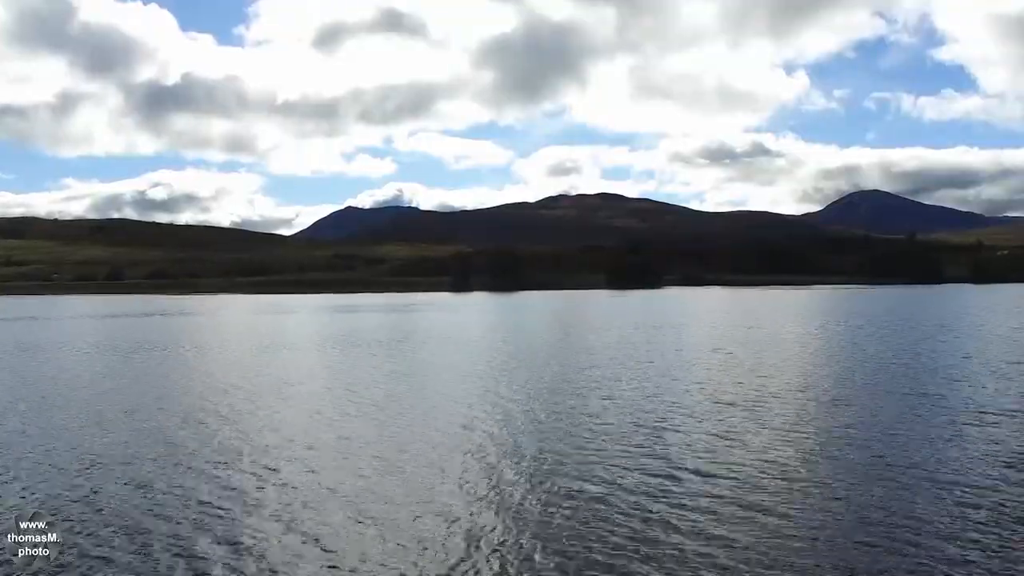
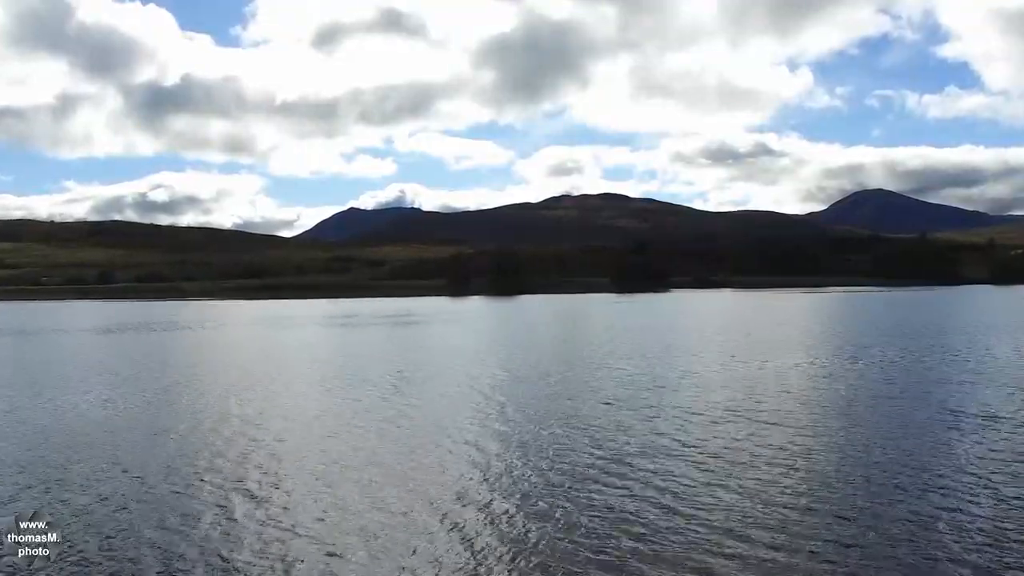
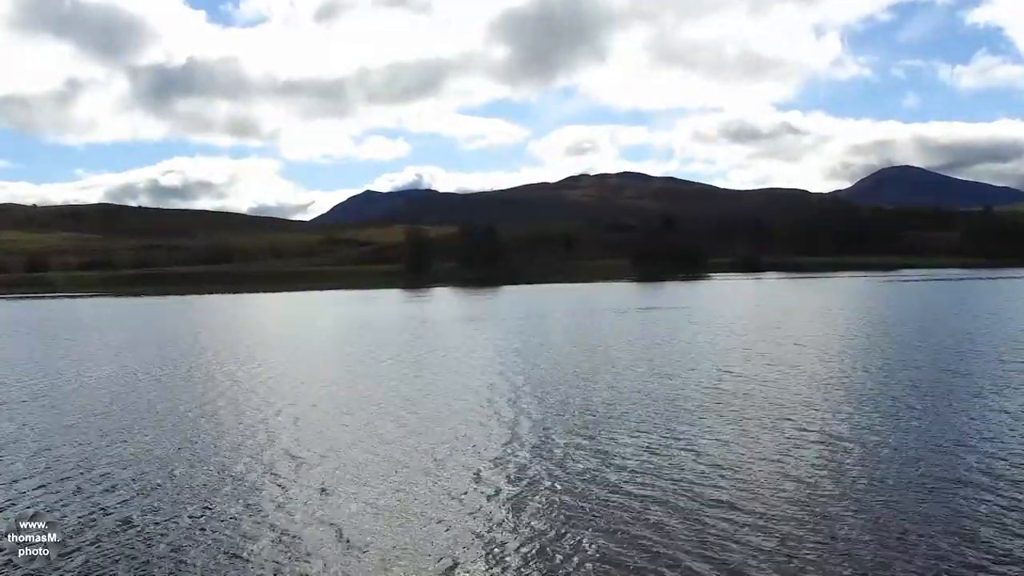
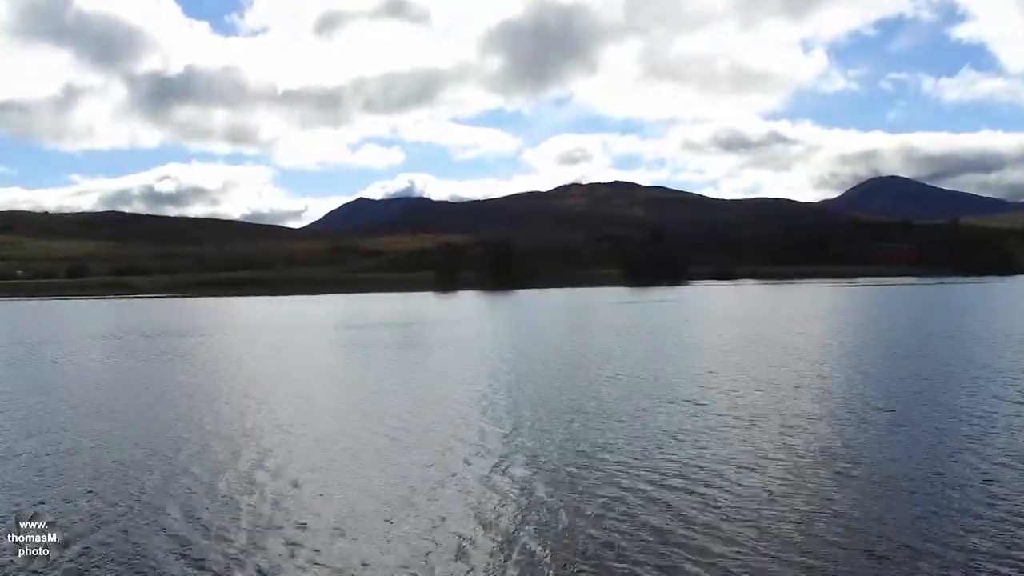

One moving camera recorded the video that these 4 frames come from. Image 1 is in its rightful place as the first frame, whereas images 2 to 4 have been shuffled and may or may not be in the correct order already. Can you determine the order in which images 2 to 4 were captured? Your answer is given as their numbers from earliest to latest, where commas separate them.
2, 4, 3
